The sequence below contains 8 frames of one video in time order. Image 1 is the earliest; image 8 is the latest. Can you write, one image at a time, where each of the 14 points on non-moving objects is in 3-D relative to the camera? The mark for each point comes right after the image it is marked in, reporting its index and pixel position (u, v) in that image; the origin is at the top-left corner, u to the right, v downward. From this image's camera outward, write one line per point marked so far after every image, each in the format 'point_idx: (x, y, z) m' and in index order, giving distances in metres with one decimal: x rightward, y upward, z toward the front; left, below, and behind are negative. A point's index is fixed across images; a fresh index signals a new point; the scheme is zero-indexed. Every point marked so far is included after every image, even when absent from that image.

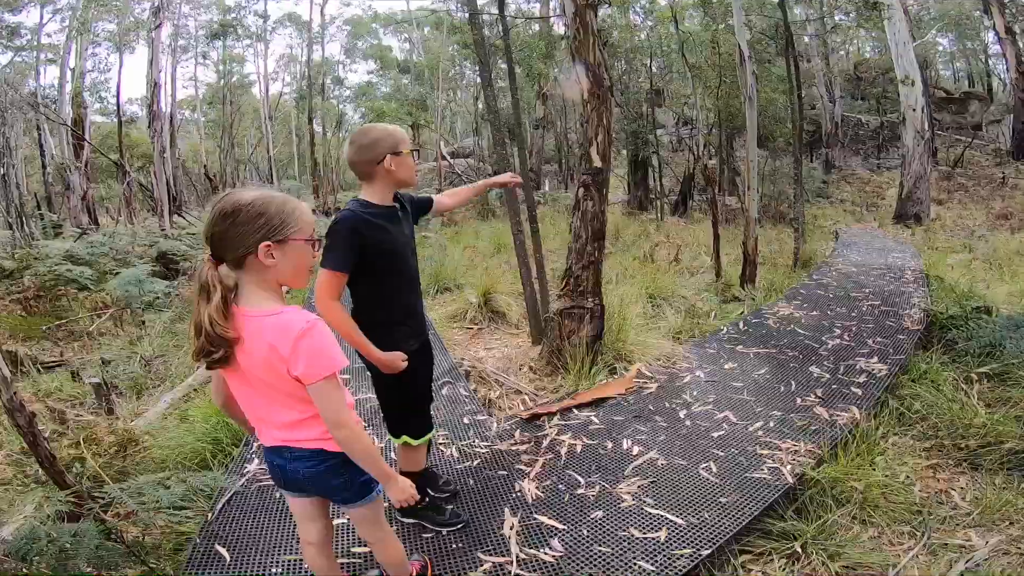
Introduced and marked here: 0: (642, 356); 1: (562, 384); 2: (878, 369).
0: (+0.8, -0.4, +3.6) m
1: (+0.3, -0.5, +3.4) m
2: (+2.2, -0.5, +3.8) m
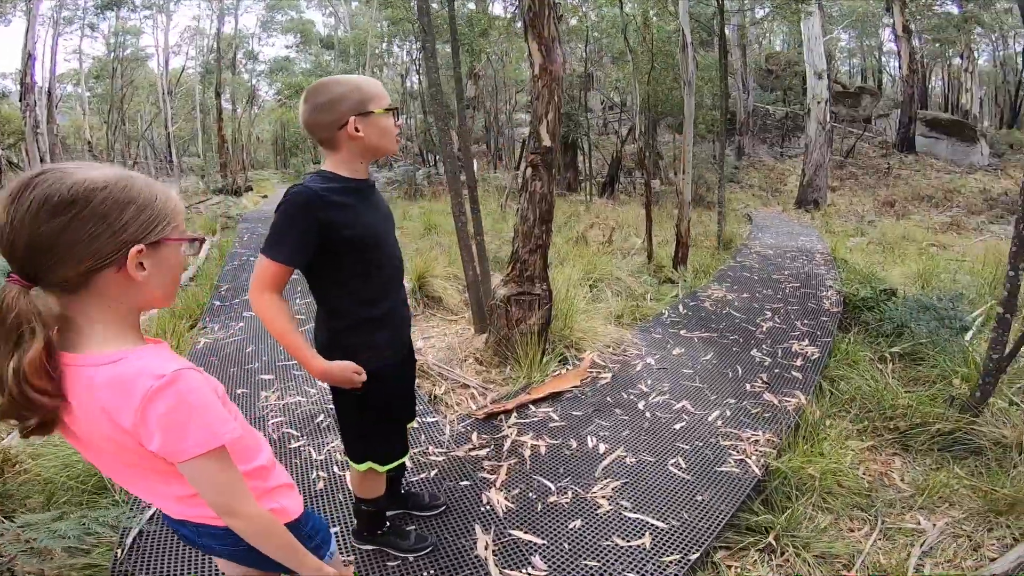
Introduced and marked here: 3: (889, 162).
0: (+0.5, -0.3, +3.6) m
1: (0.0, -0.5, +3.3) m
2: (+1.9, -0.4, +3.9) m
3: (+10.7, +3.6, +17.7) m
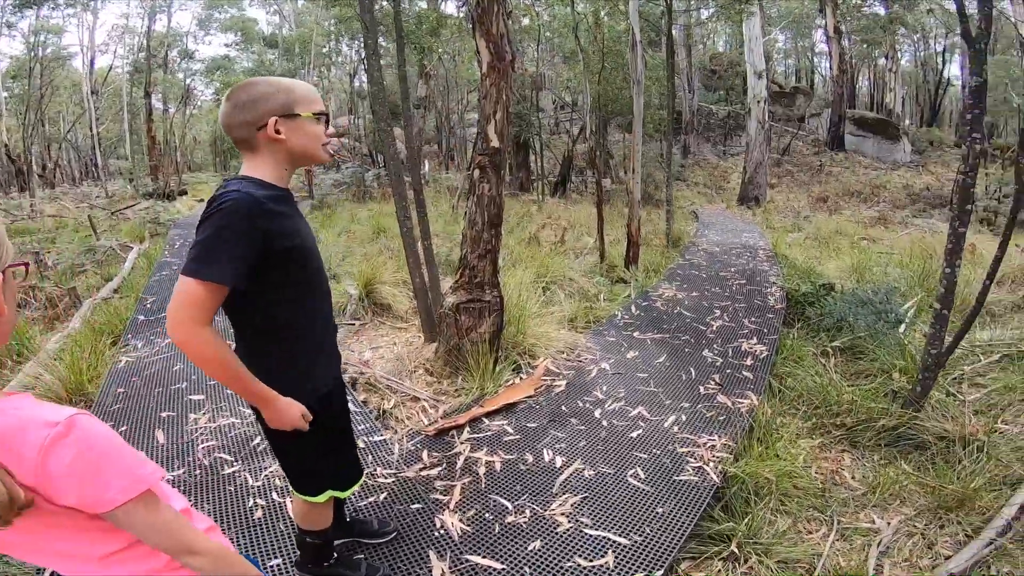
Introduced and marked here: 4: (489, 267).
0: (+0.2, -0.4, +3.5) m
1: (-0.3, -0.5, +3.2) m
2: (+1.6, -0.4, +3.9) m
3: (+9.2, +3.8, +18.4) m
4: (-0.1, +0.1, +3.3) m
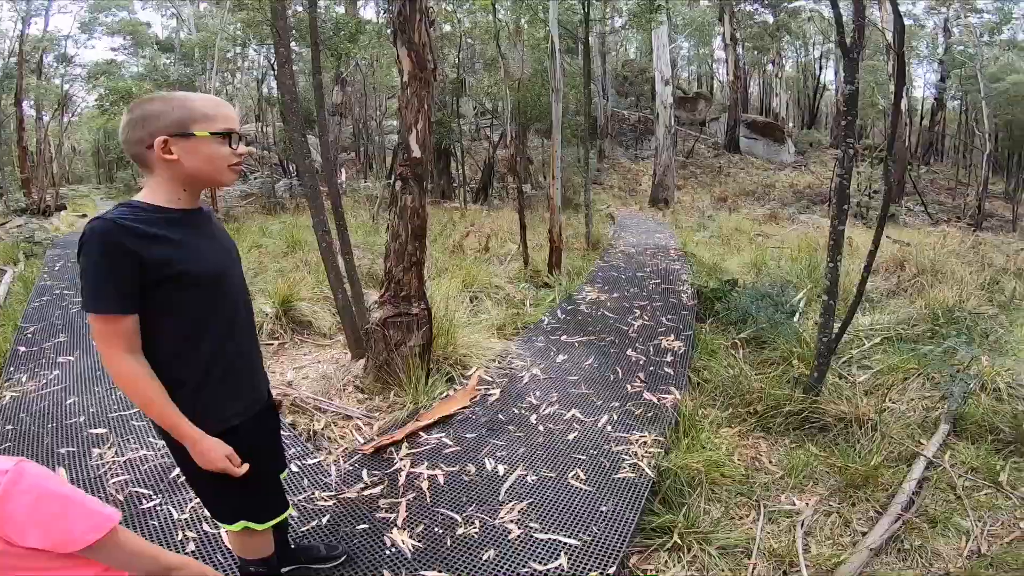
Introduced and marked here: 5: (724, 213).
0: (-0.2, -0.4, +3.5) m
1: (-0.6, -0.6, +3.1) m
2: (+1.1, -0.4, +4.1) m
3: (+6.7, +4.0, +19.5) m
4: (-0.5, 0.0, +3.2) m
5: (+4.4, +1.5, +12.8) m
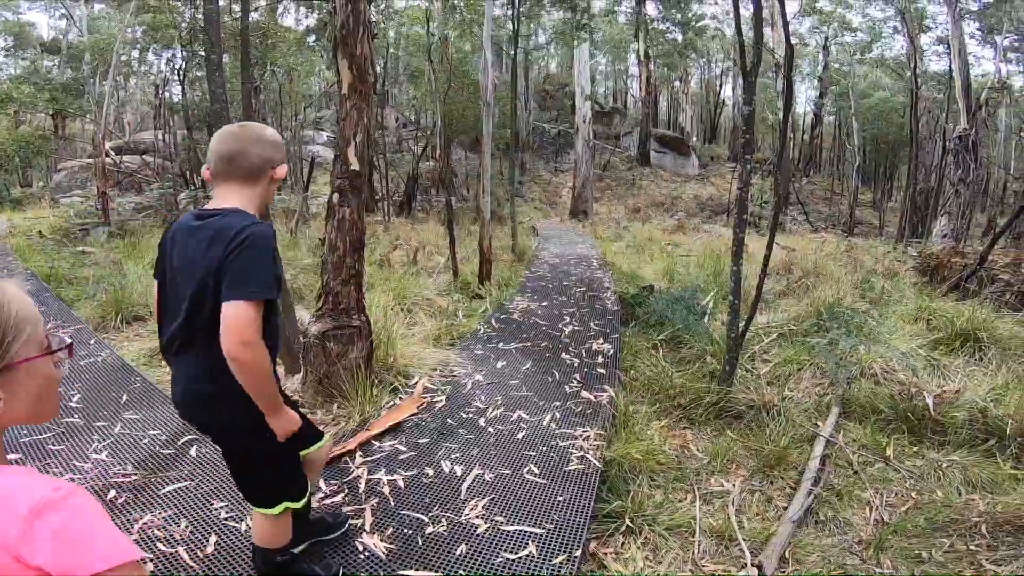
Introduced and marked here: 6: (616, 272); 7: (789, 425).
0: (-0.5, -0.5, +3.6) m
1: (-0.9, -0.6, +3.1) m
2: (+0.7, -0.4, +4.3) m
3: (+4.0, +3.7, +20.3) m
4: (-0.8, 0.0, +3.2) m
5: (+2.7, +1.4, +13.4) m
6: (+1.3, +0.2, +7.6) m
7: (+1.6, -0.8, +3.5) m
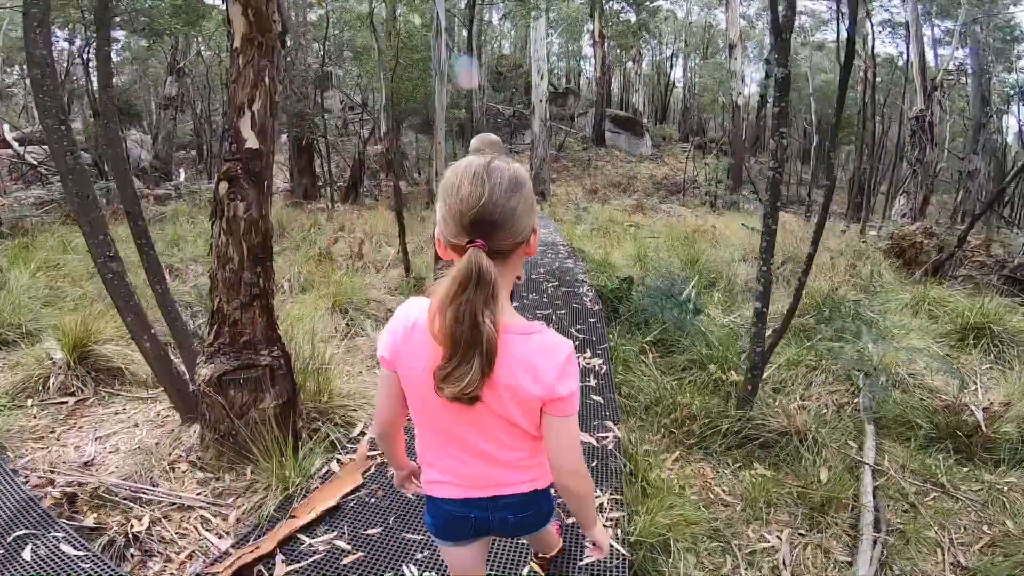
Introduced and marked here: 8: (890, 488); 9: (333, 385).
0: (-0.6, -0.5, +2.8) m
1: (-0.9, -0.7, +2.4) m
2: (+0.5, -0.4, +3.7) m
3: (+2.6, +4.2, +19.8) m
4: (-0.9, -0.1, +2.5) m
5: (+1.8, +1.7, +12.9) m
6: (+0.9, +0.3, +7.0) m
7: (+1.5, -0.8, +2.9) m
8: (+1.7, -0.9, +2.8) m
9: (-0.9, -0.4, +3.0) m
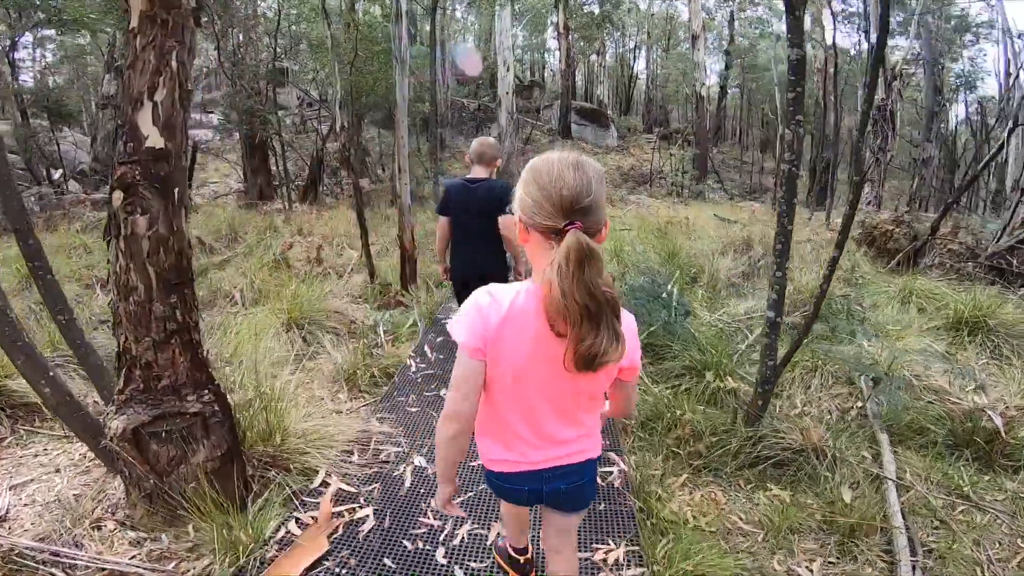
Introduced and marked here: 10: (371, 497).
0: (-0.7, -0.6, +2.4) m
1: (-1.0, -0.8, +2.0) m
2: (+0.4, -0.4, +3.3) m
3: (+1.5, +4.3, +19.5) m
4: (-1.0, -0.2, +2.1) m
5: (+1.2, +1.7, +12.6) m
6: (+0.5, +0.3, +6.7) m
7: (+1.4, -0.8, +2.6) m
8: (+1.6, -0.9, +2.5) m
9: (-0.9, -0.5, +2.6) m
10: (-0.5, -0.7, +2.2) m
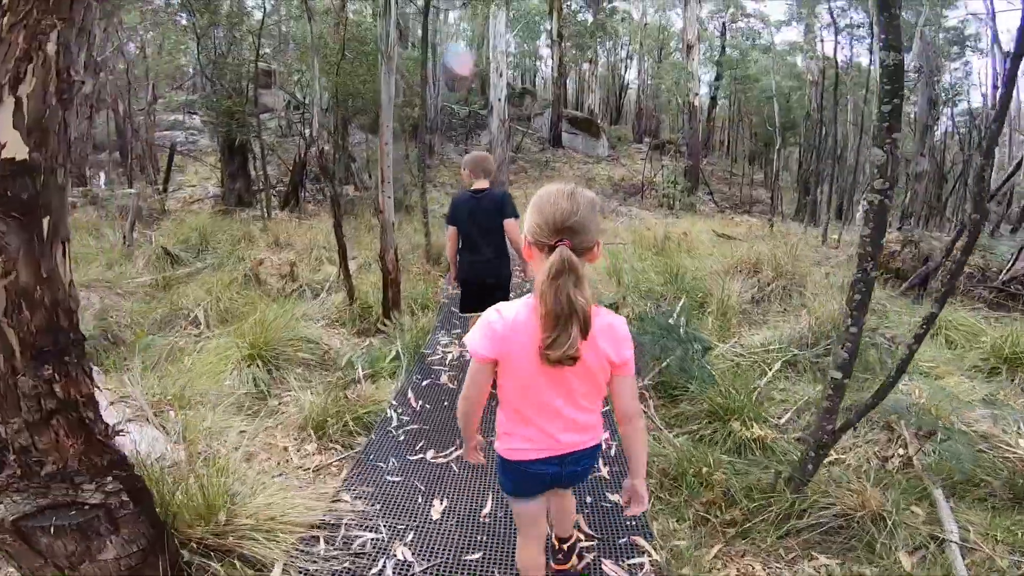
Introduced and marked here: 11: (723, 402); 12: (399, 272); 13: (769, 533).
0: (-0.7, -0.7, +1.9) m
1: (-1.0, -0.9, +1.5) m
2: (+0.4, -0.6, +2.9) m
3: (+1.2, +4.0, +19.1) m
4: (-1.0, -0.3, +1.6) m
5: (+1.0, +1.5, +12.1) m
6: (+0.5, +0.1, +6.2) m
7: (+1.4, -1.0, +2.2) m
8: (+1.6, -1.1, +2.1) m
9: (-0.9, -0.6, +2.1) m
10: (-0.5, -0.8, +1.7) m
11: (+1.2, -0.6, +3.3) m
12: (-0.8, +0.2, +4.6) m
13: (+1.0, -1.0, +2.2) m
